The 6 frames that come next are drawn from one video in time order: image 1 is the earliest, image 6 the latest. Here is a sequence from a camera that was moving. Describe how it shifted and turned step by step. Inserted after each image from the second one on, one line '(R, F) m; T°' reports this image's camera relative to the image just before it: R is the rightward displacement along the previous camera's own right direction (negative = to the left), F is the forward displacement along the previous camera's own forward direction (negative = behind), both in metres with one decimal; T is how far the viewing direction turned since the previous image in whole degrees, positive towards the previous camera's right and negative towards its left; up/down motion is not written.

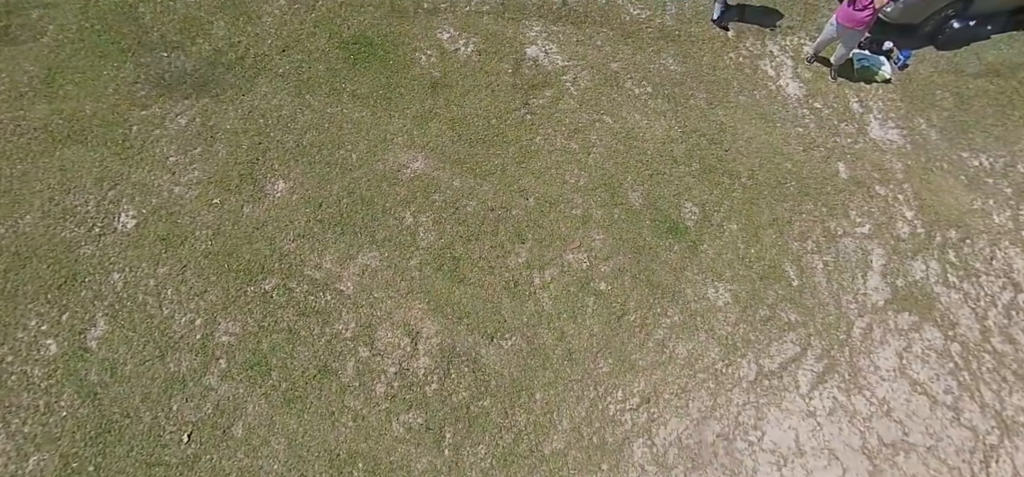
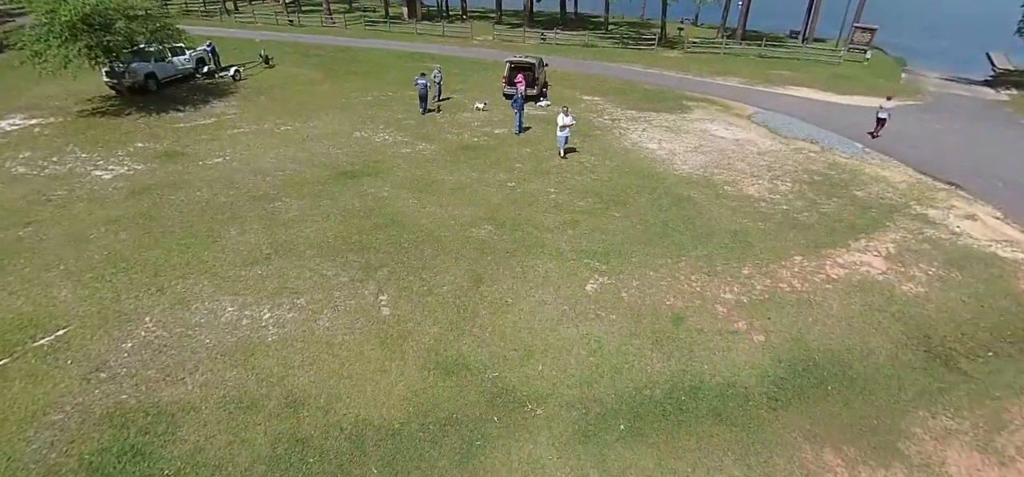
(+0.1, +0.9) m; 0°
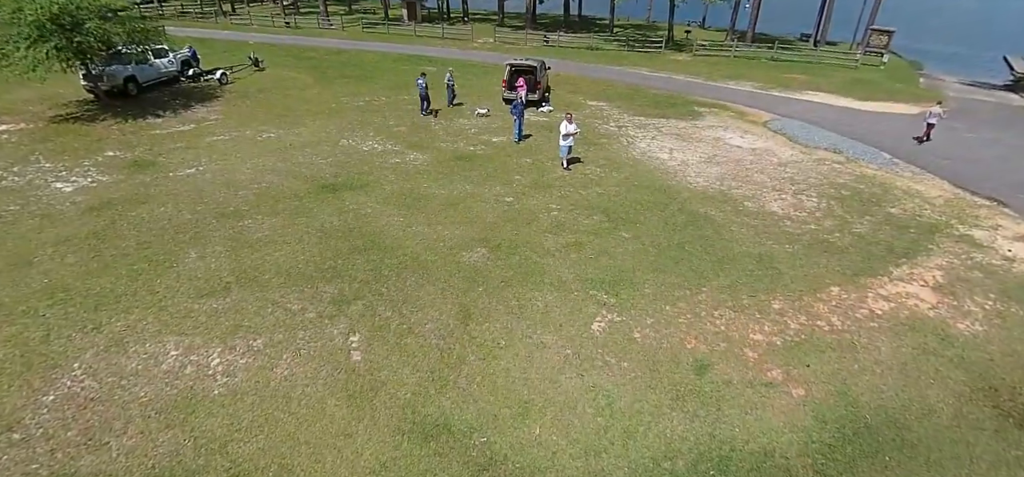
(+0.1, +1.0) m; 0°
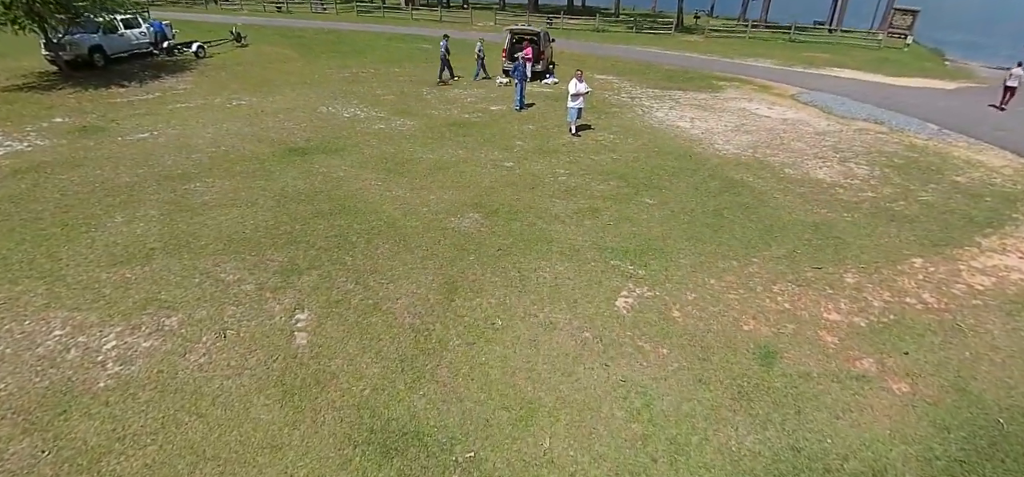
(0.0, +1.4) m; 0°
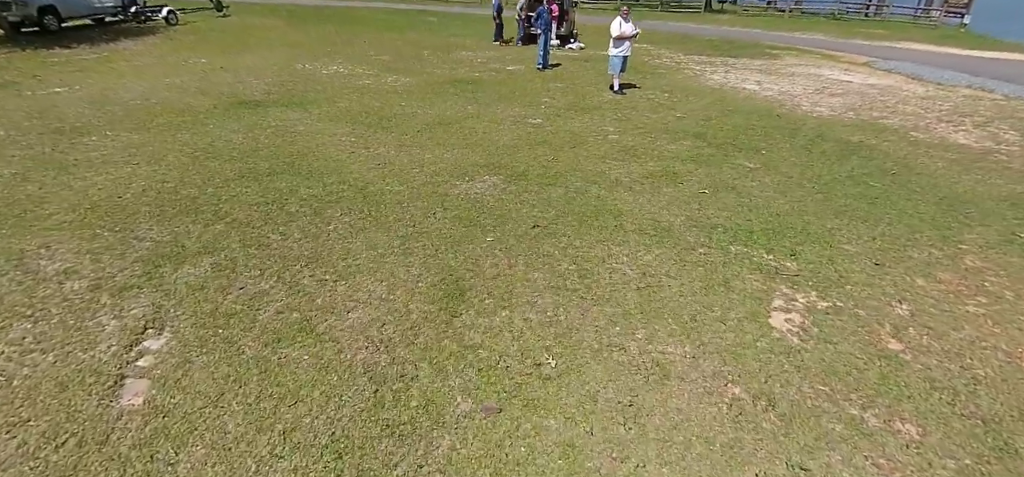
(-0.3, +2.1) m; -1°
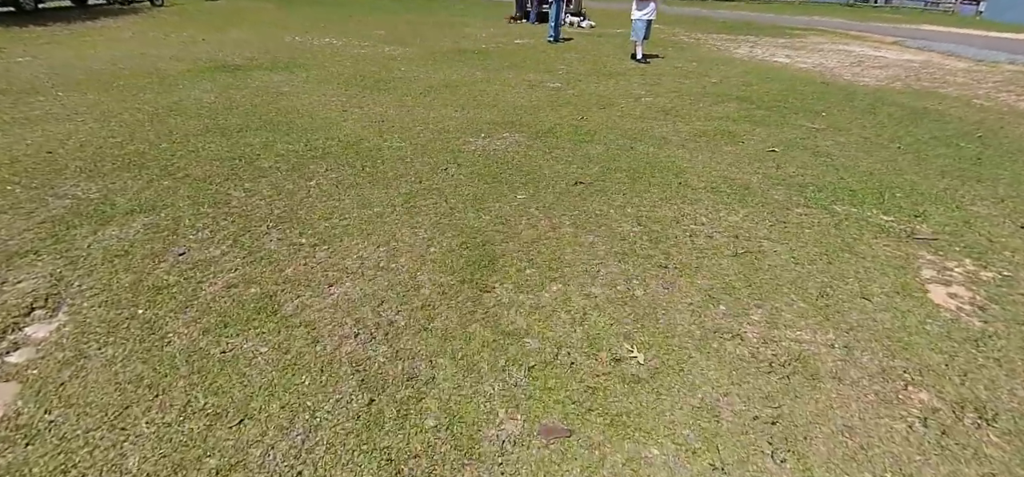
(-0.2, +0.7) m; 0°
